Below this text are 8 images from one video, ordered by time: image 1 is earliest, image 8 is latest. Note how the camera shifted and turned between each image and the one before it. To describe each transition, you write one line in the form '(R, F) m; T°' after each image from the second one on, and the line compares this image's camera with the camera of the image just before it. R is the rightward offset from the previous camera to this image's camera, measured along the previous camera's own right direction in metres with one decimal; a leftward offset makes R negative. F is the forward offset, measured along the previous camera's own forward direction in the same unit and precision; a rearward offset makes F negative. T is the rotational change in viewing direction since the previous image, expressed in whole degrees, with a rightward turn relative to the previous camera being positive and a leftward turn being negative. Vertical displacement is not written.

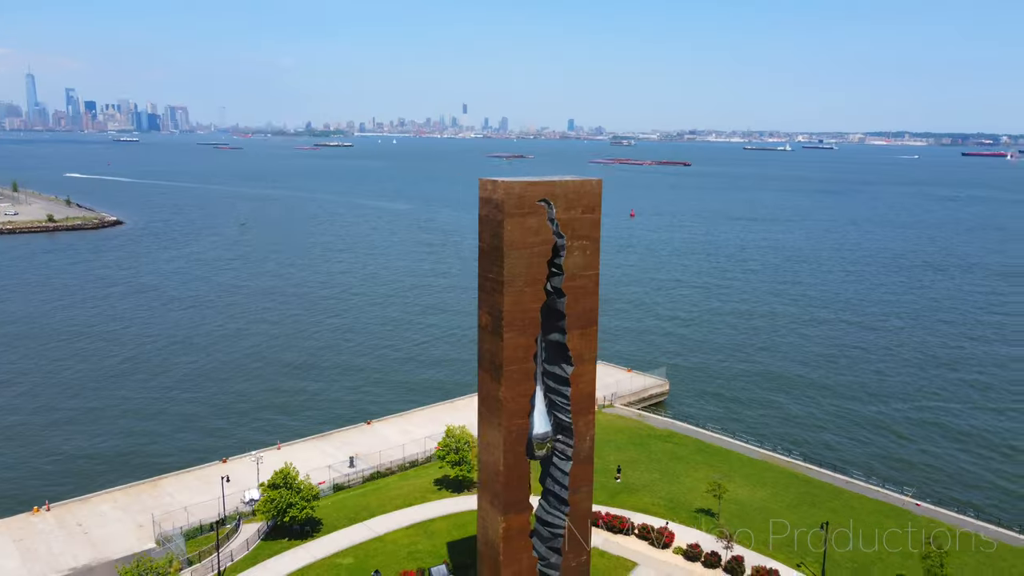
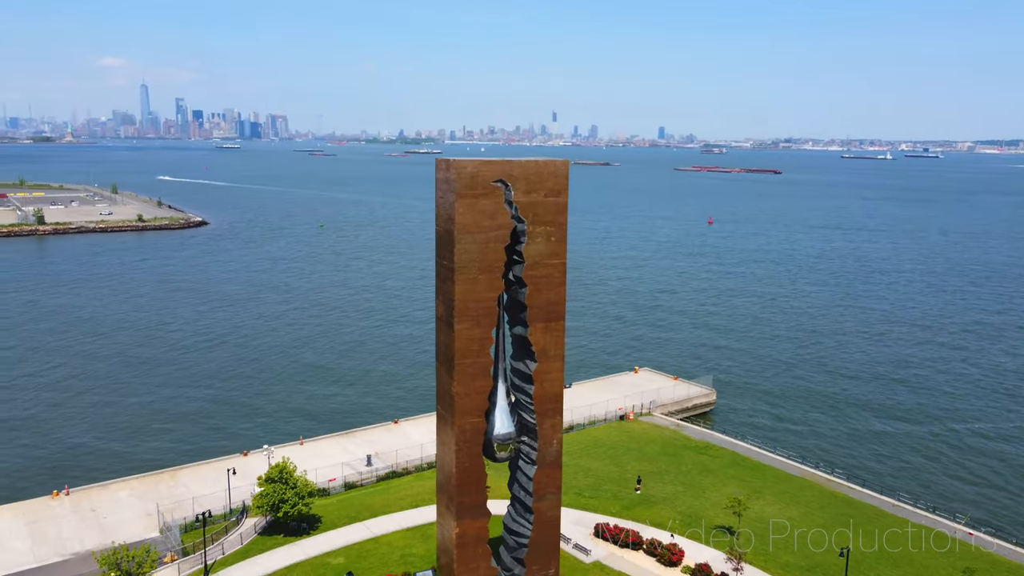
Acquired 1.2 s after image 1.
(+3.5, +1.8) m; -6°
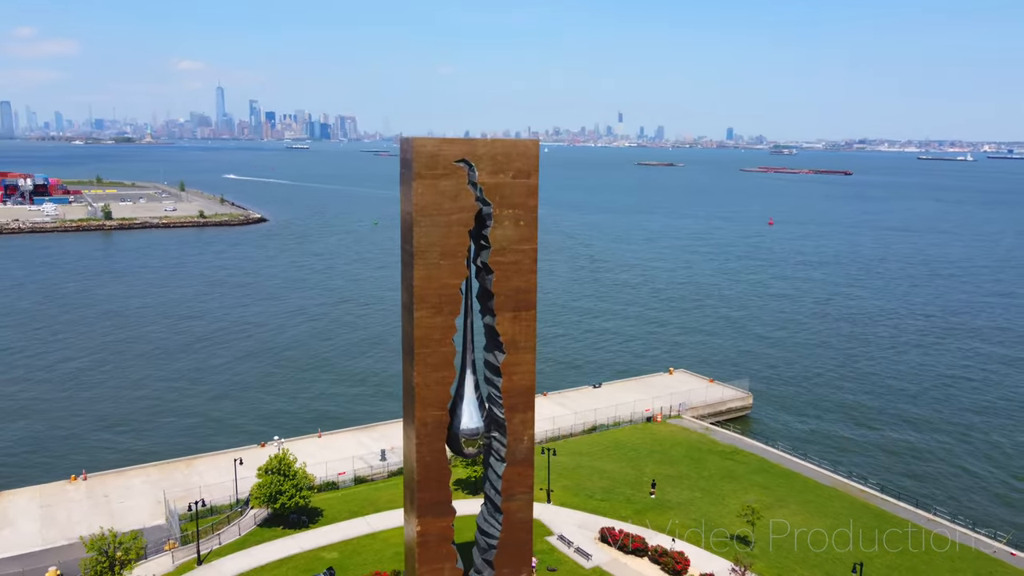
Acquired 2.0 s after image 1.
(+2.5, +1.3) m; -4°
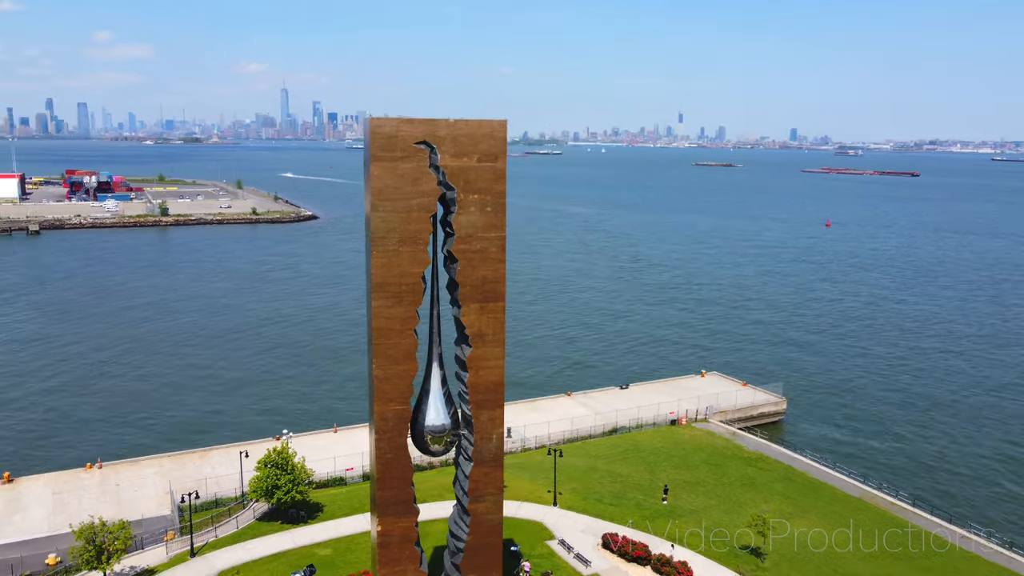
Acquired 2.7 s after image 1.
(+2.2, +1.2) m; -4°
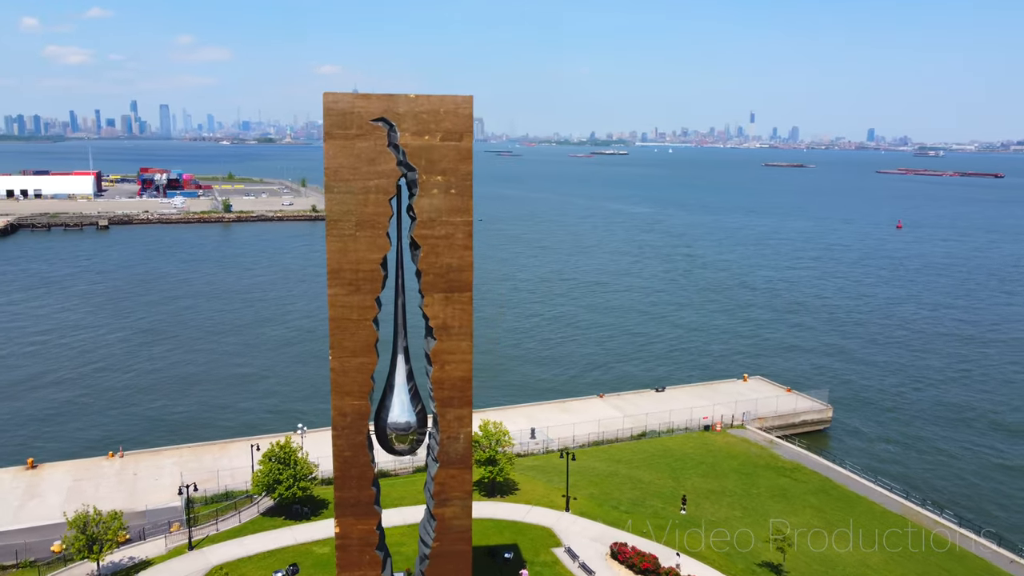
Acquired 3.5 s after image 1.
(+2.2, +1.5) m; -5°
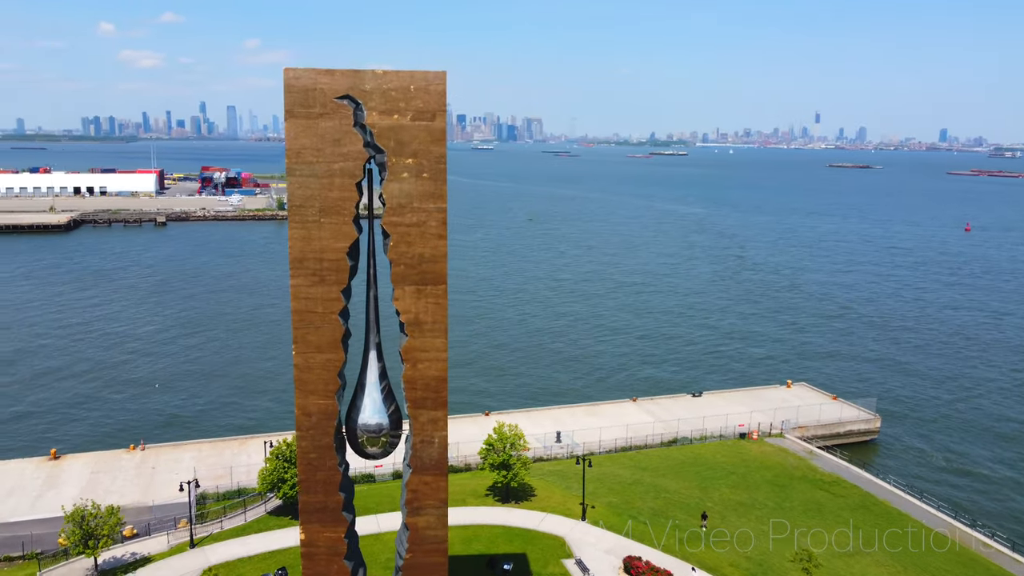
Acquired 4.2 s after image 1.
(+1.7, +1.6) m; -4°
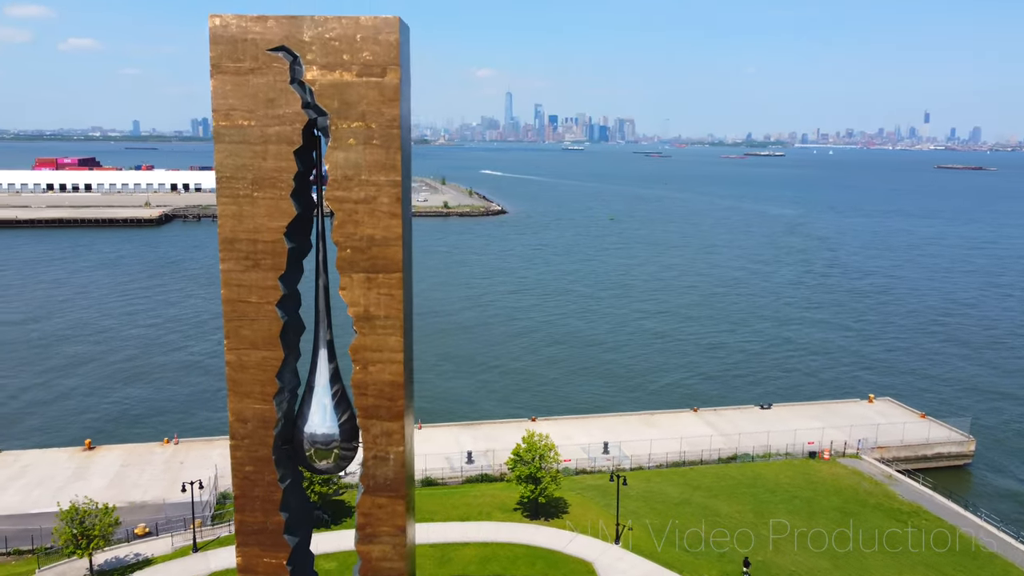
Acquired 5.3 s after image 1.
(+2.2, +3.0) m; -6°
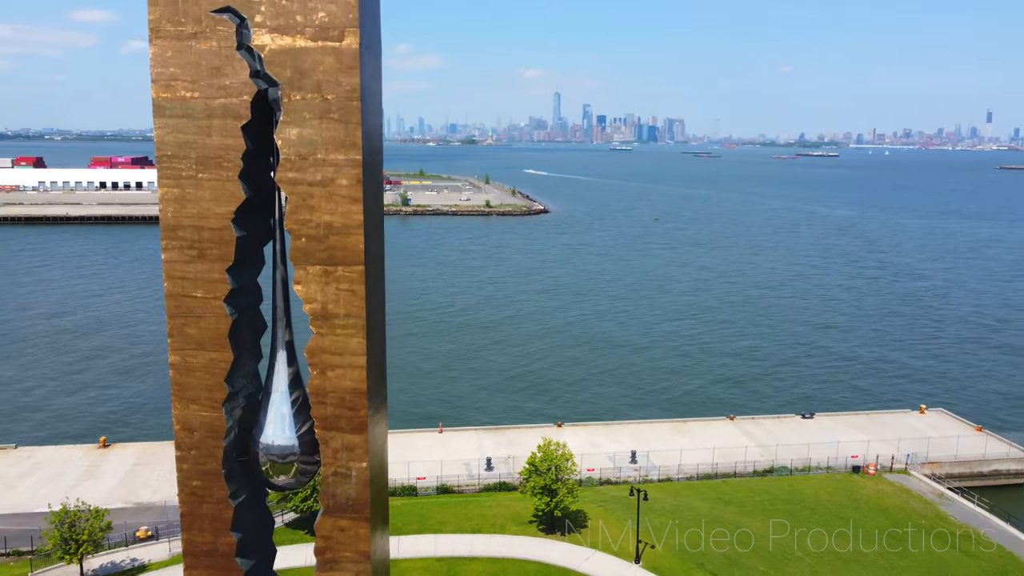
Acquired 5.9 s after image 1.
(+1.1, +1.9) m; -3°
